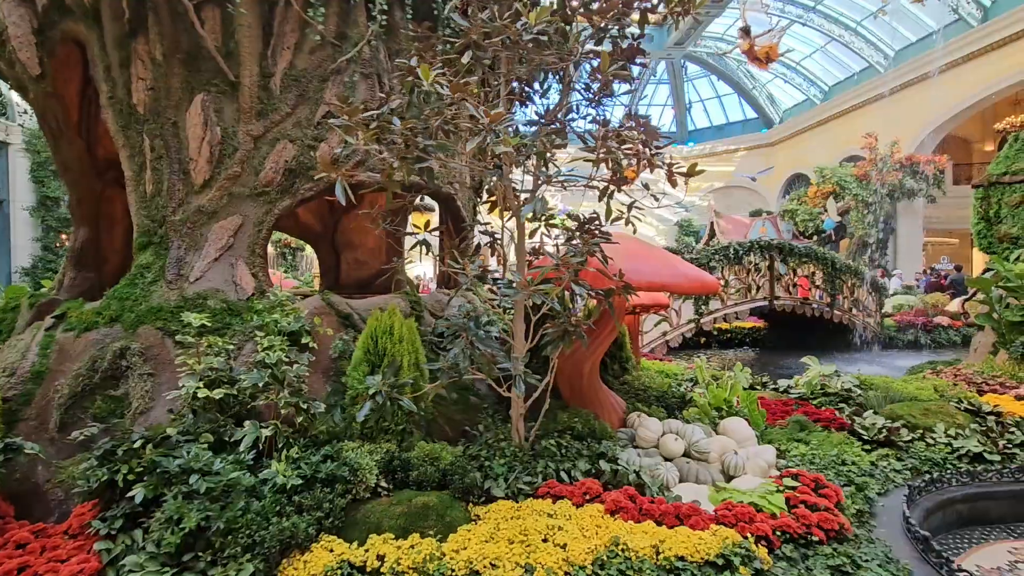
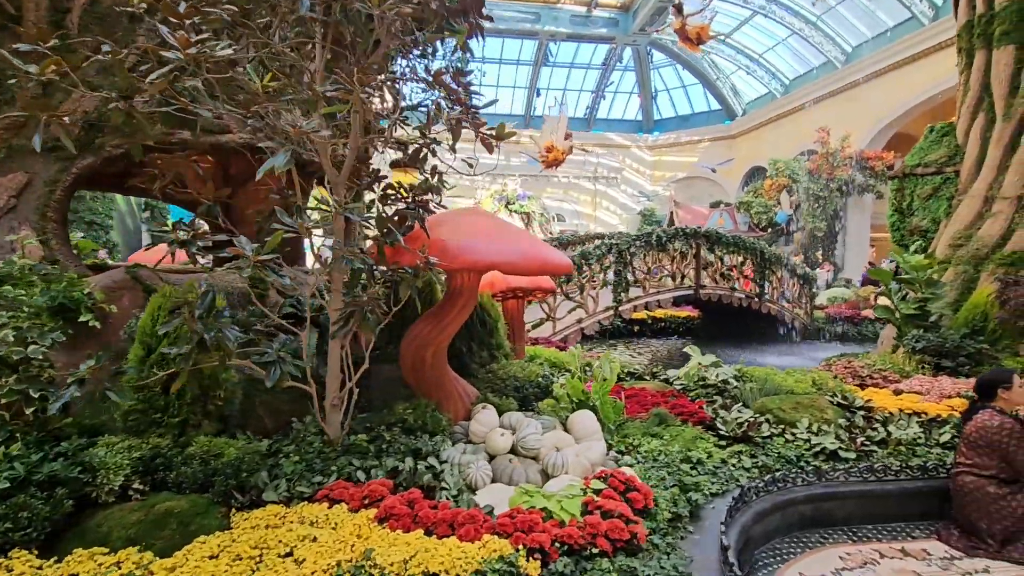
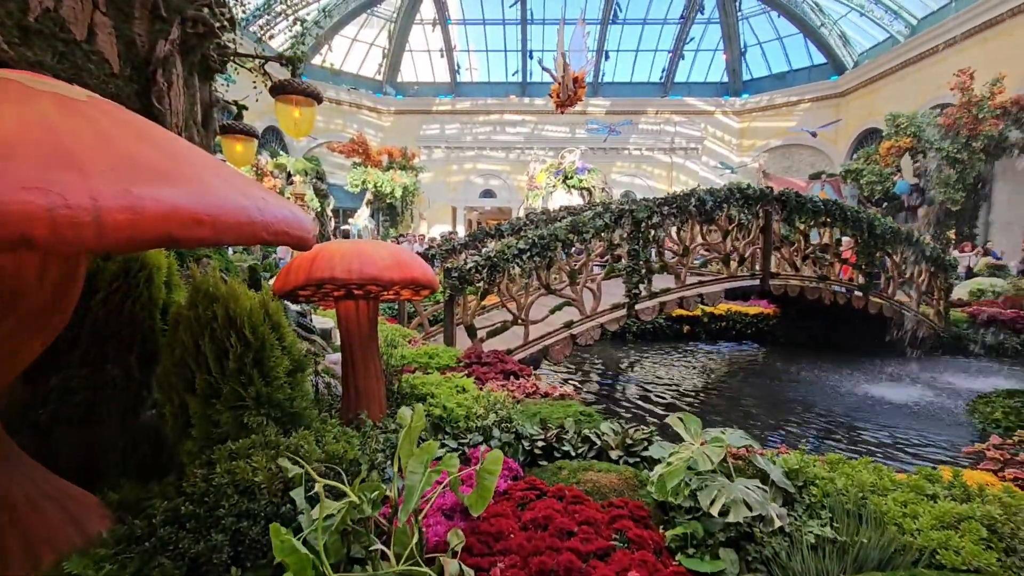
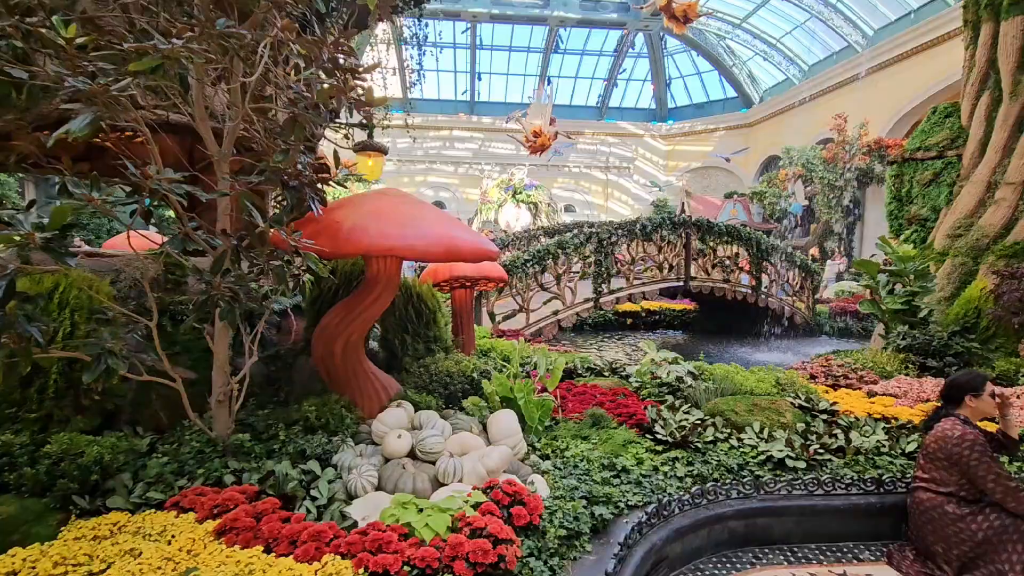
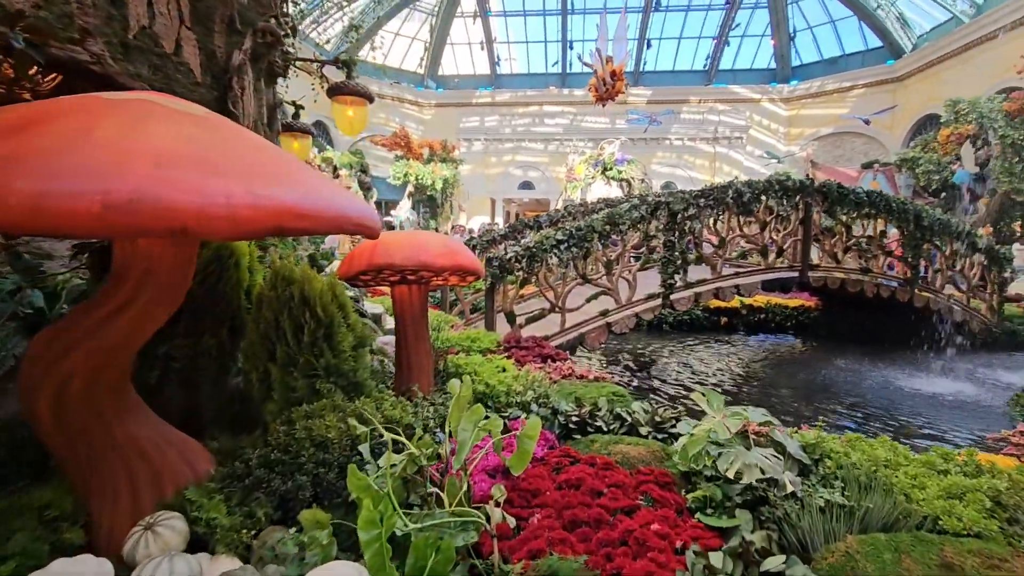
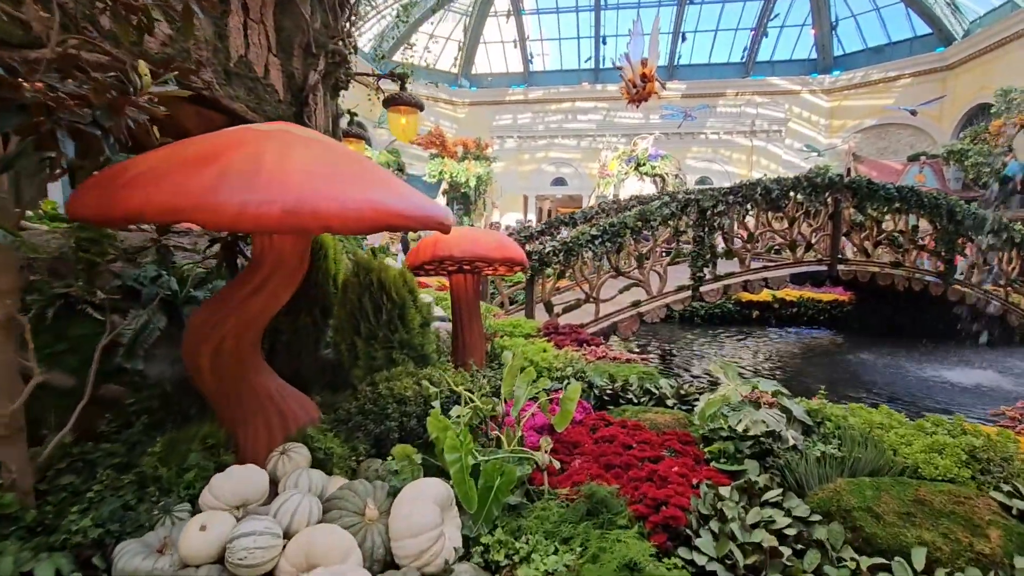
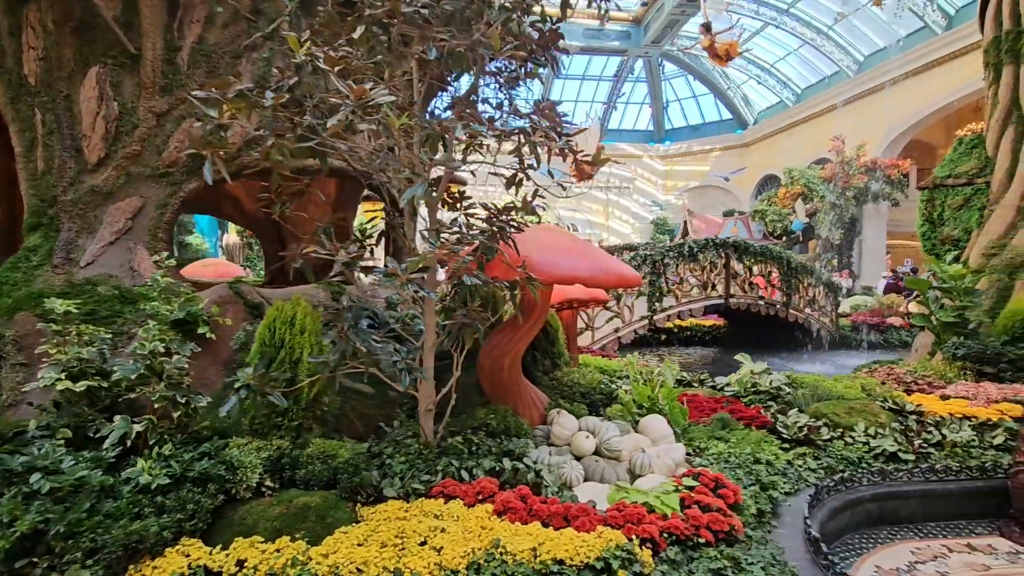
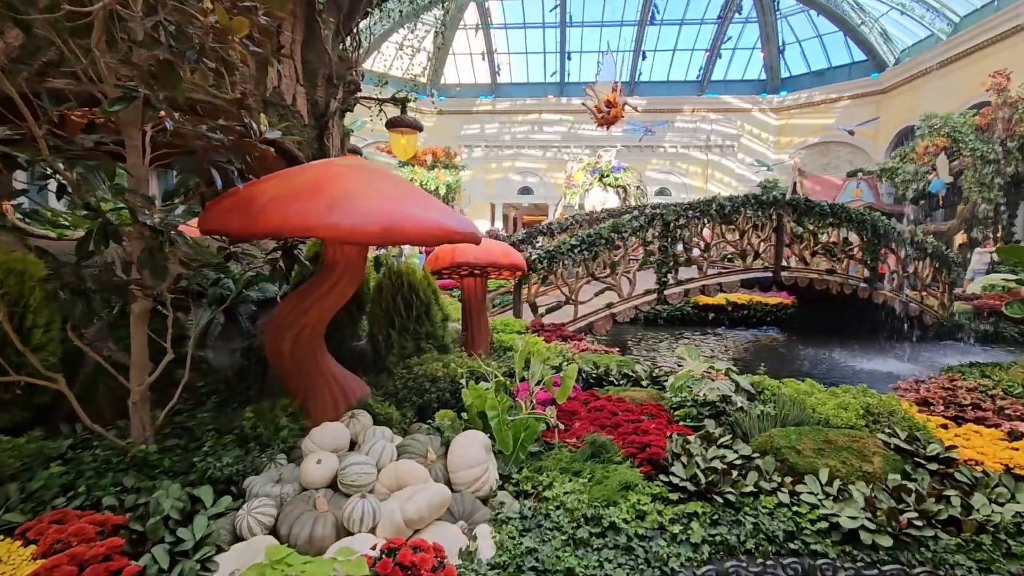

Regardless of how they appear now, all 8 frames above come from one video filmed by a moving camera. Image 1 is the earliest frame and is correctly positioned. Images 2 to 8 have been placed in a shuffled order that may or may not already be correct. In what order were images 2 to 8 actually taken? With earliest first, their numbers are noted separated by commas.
7, 2, 4, 8, 6, 5, 3
